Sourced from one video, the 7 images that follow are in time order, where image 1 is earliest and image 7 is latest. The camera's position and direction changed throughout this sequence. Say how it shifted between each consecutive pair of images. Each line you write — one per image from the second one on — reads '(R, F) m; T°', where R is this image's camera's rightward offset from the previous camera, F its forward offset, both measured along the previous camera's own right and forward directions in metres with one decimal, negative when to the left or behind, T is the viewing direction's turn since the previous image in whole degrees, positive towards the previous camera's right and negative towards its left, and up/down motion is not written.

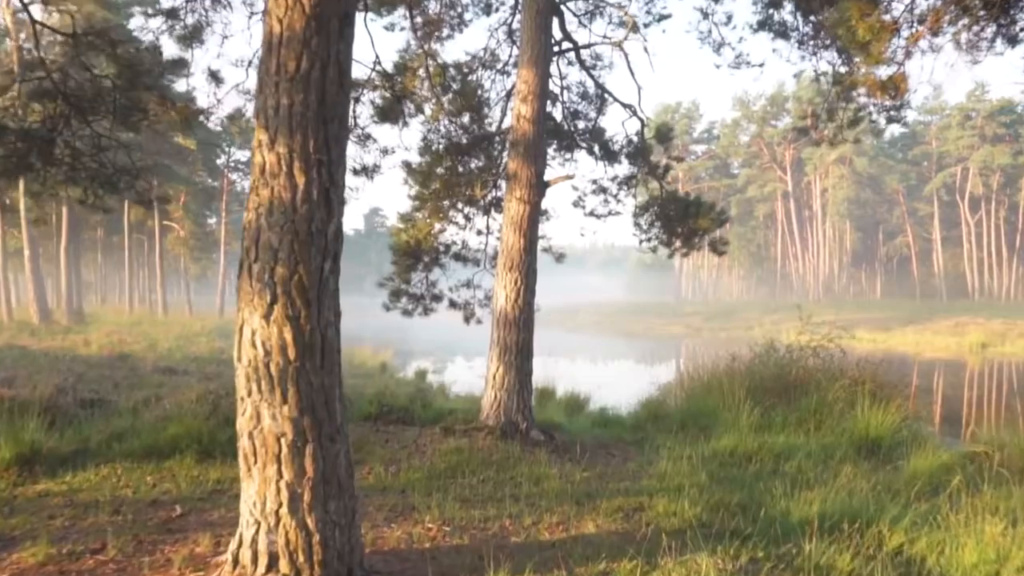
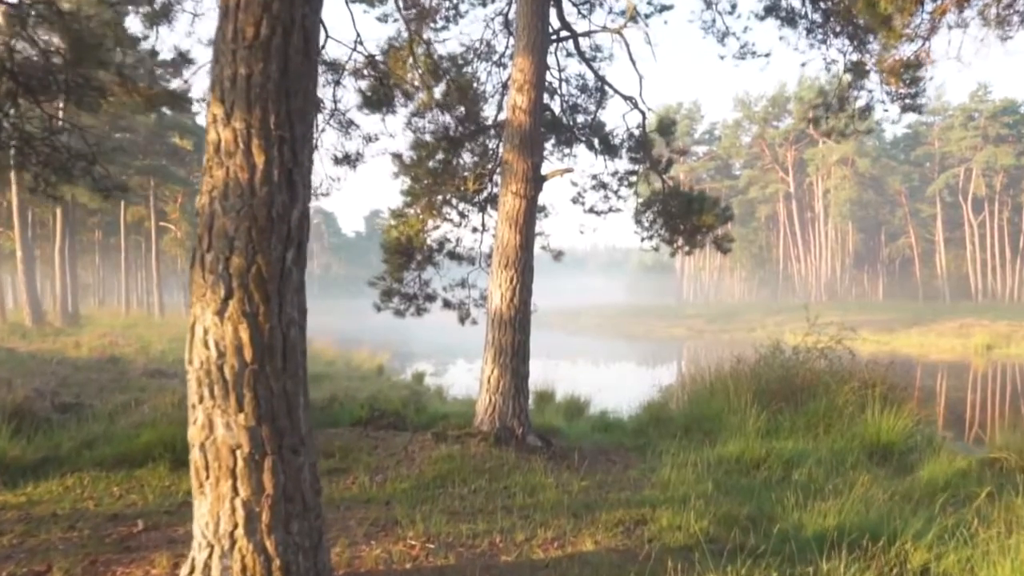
(+0.1, +0.4) m; 0°
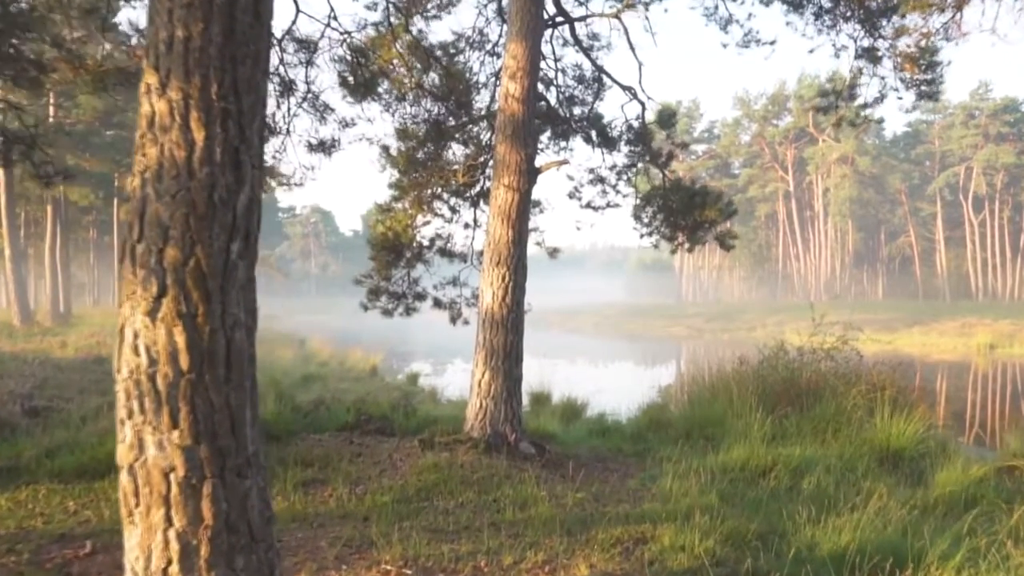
(+0.1, +0.4) m; 0°
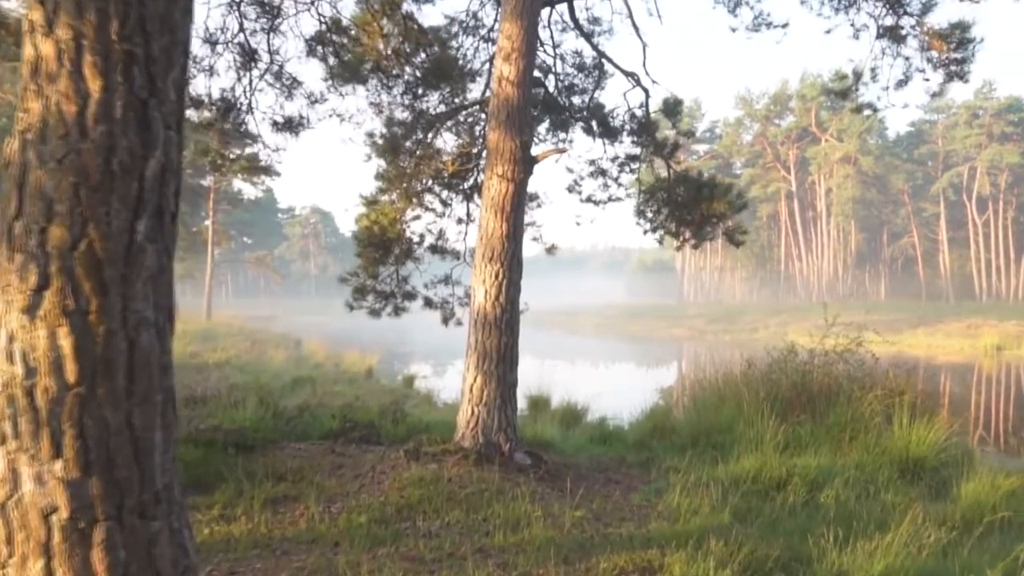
(+0.1, +0.5) m; 0°
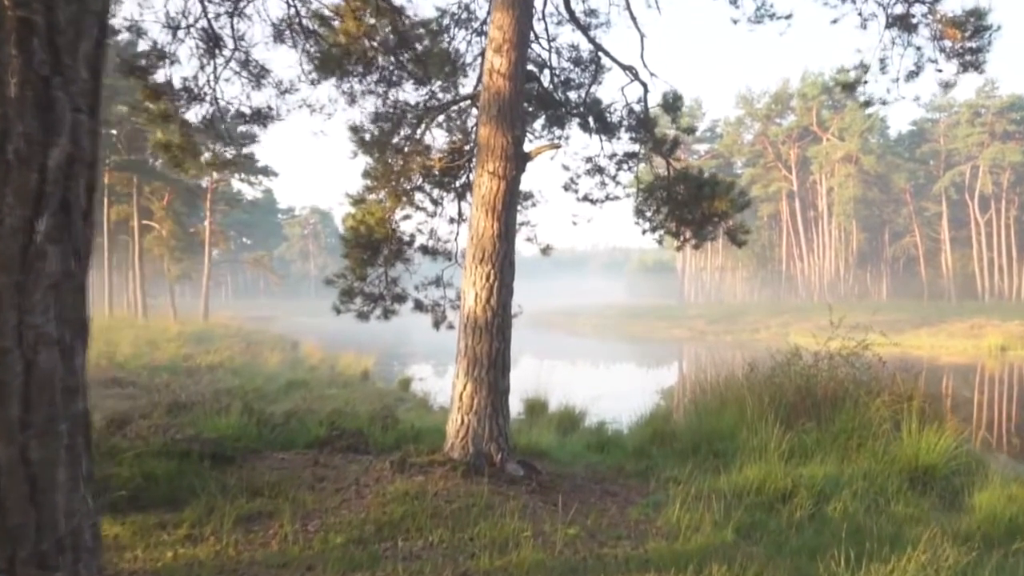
(+0.1, +0.3) m; 0°
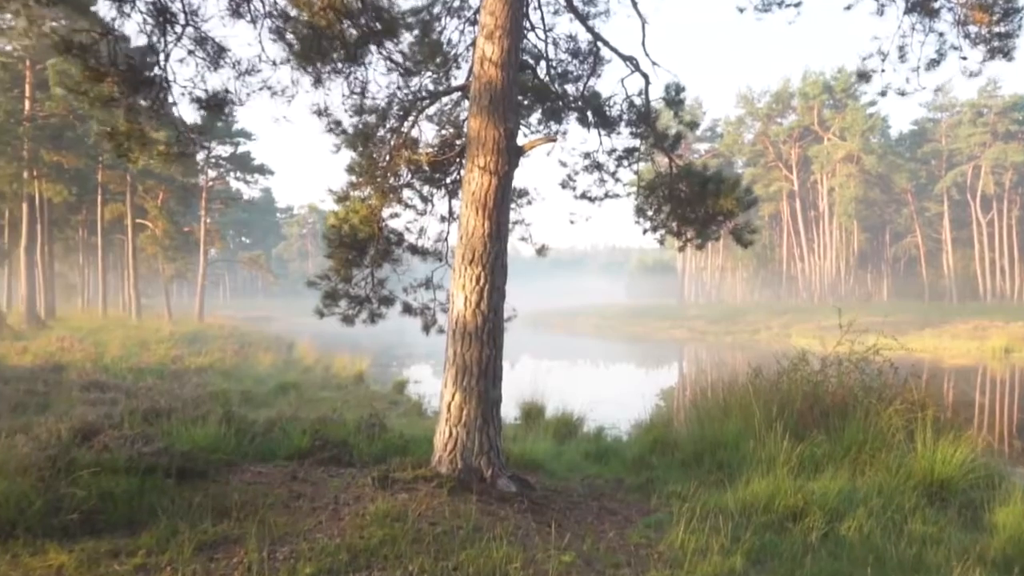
(+0.1, +0.4) m; 0°
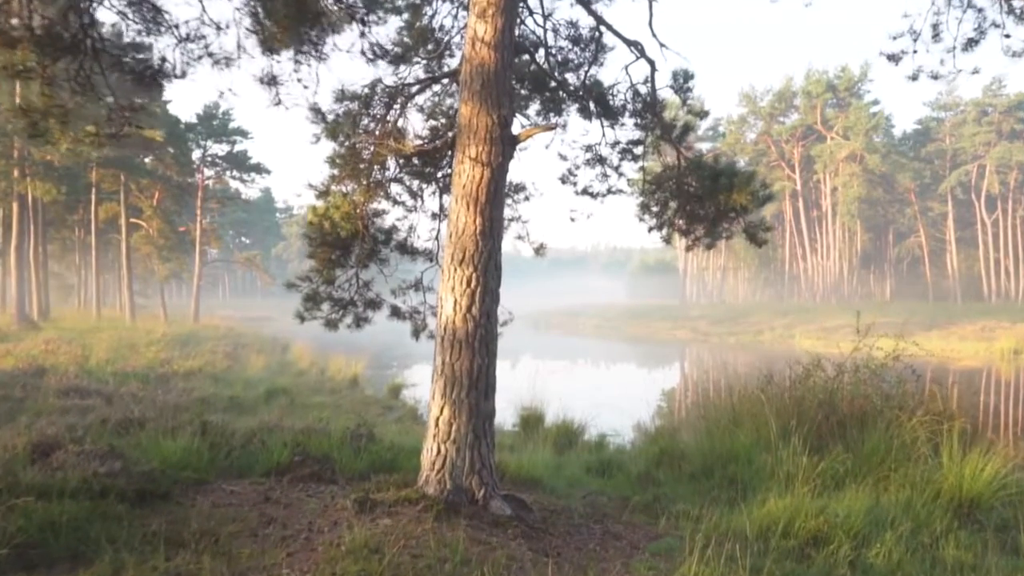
(0.0, +0.5) m; 0°
